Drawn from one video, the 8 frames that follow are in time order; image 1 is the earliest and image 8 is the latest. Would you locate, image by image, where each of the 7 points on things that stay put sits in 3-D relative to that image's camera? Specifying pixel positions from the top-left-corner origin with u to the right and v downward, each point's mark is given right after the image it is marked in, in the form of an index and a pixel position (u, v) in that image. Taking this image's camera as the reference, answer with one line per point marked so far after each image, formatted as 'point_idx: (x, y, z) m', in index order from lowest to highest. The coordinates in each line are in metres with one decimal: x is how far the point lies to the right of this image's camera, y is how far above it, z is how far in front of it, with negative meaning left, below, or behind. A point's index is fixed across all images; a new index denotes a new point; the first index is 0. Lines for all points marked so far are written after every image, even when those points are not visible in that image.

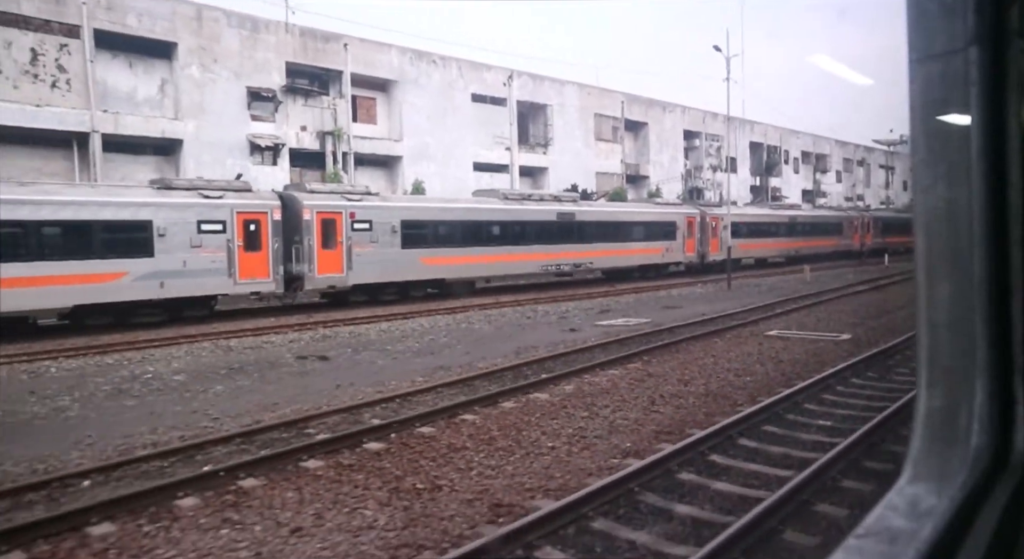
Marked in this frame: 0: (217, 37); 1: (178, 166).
0: (-2.4, +1.9, +5.9) m
1: (-2.8, +1.0, +6.5) m
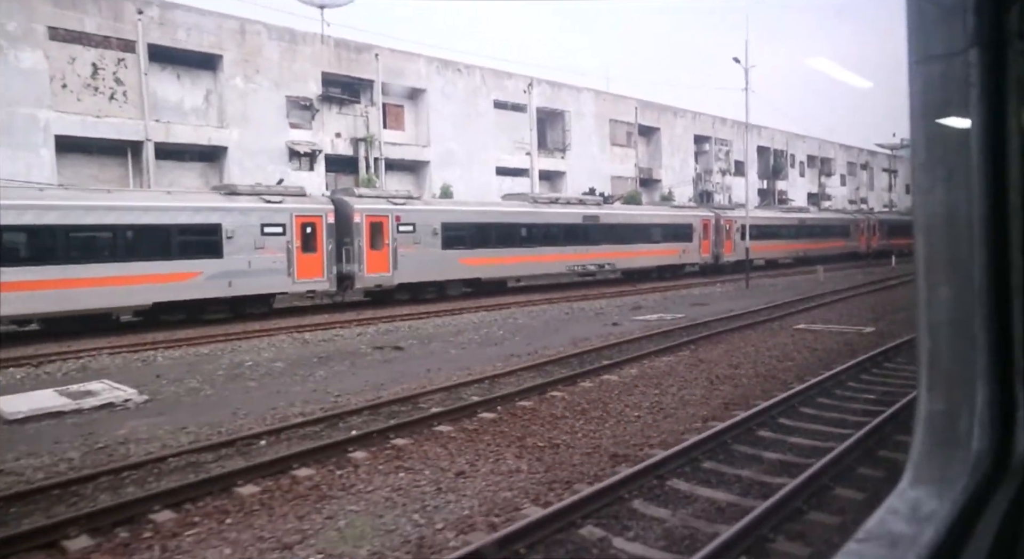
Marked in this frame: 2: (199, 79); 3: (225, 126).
0: (-2.1, +1.9, +6.2) m
1: (-2.6, +1.0, +6.8) m
2: (-2.6, +1.7, +6.0) m
3: (-2.4, +1.3, +6.3) m
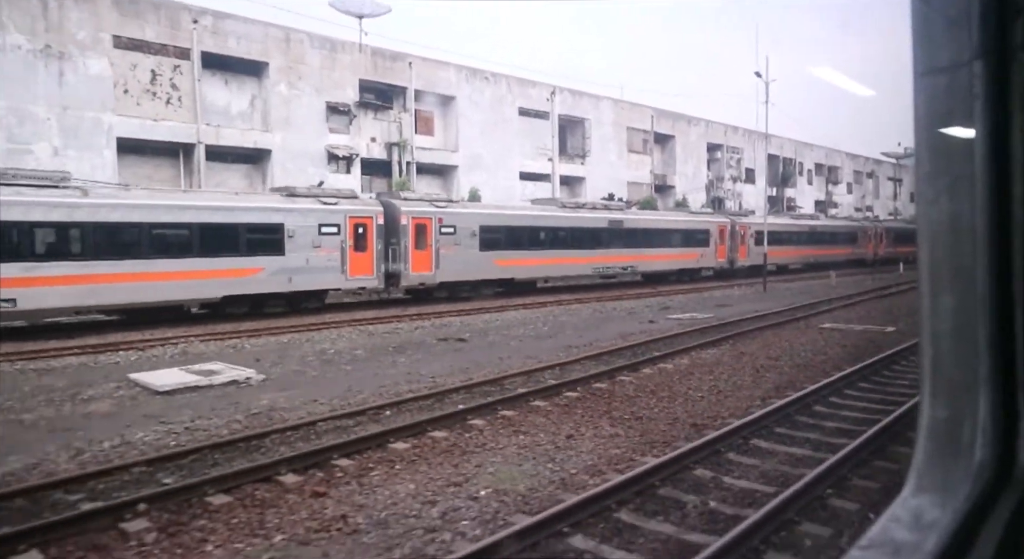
0: (-1.9, +2.0, +6.5) m
1: (-2.3, +1.0, +7.1) m
2: (-2.3, +1.7, +6.3) m
3: (-2.1, +1.3, +6.6) m
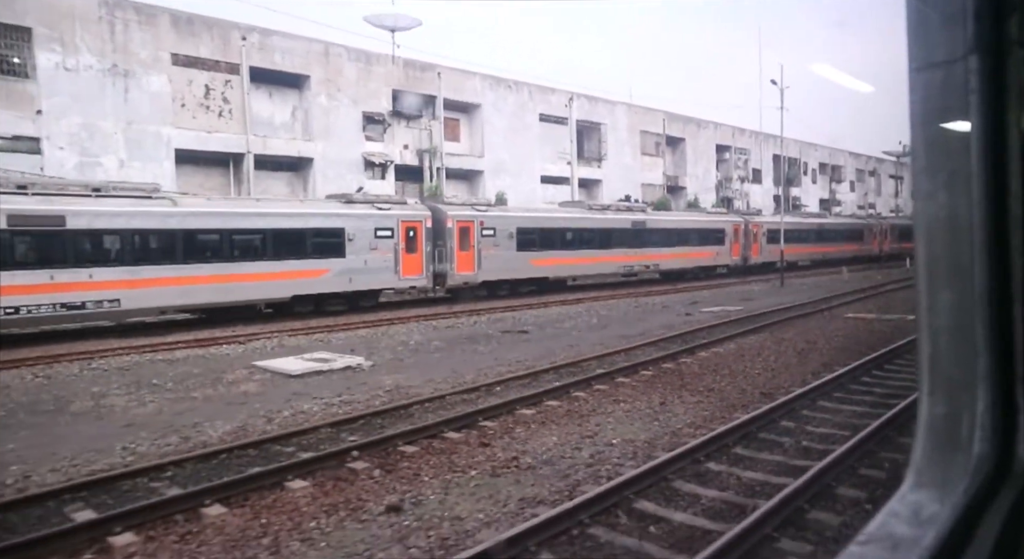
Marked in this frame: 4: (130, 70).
0: (-1.6, +2.0, +6.9) m
1: (-2.1, +1.0, +7.5) m
2: (-2.0, +1.7, +6.7) m
3: (-1.9, +1.3, +7.0) m
4: (-2.9, +1.6, +5.6) m
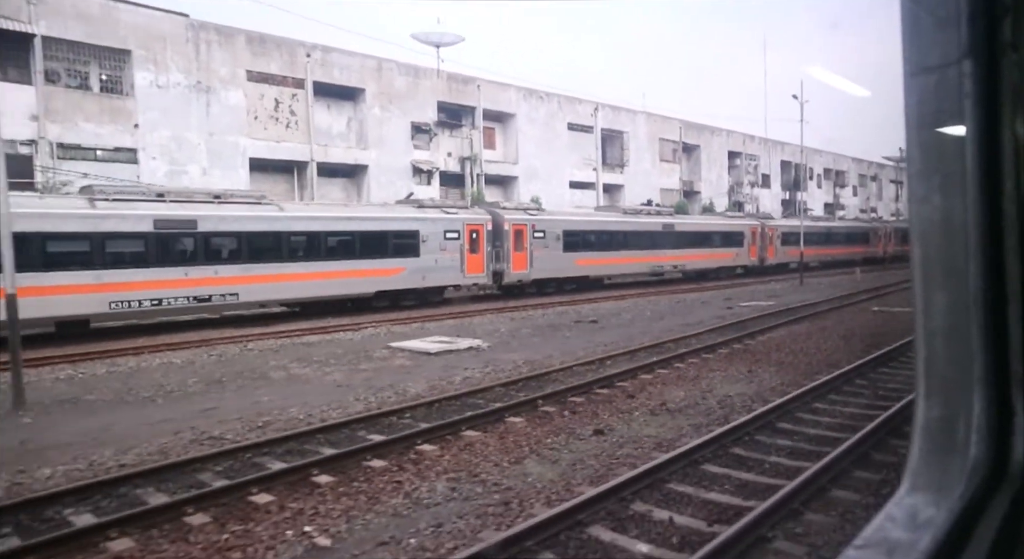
0: (-1.2, +2.0, +7.4) m
1: (-1.7, +1.0, +8.0) m
2: (-1.6, +1.7, +7.2) m
3: (-1.5, +1.3, +7.5) m
4: (-2.5, +1.6, +6.1) m
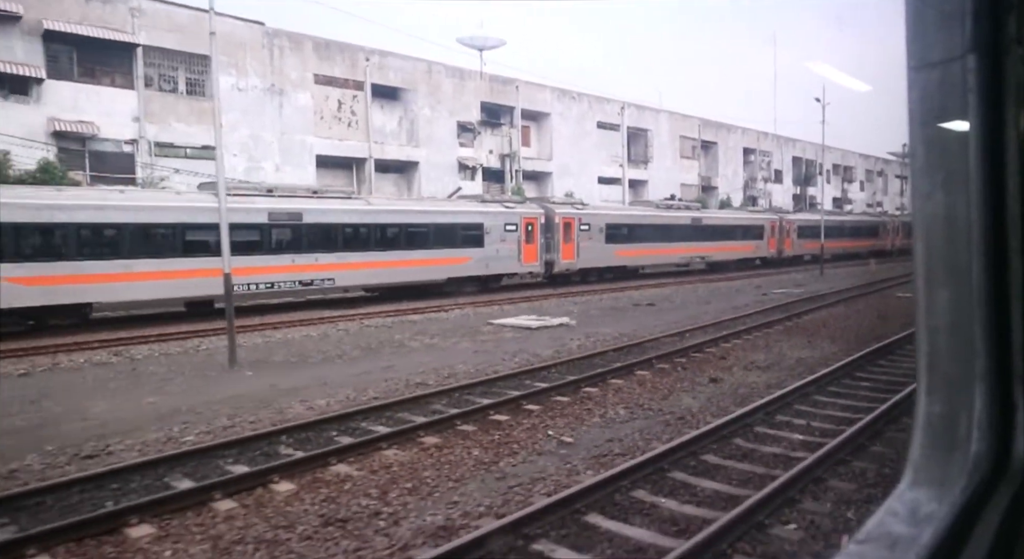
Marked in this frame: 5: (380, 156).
0: (-0.8, +2.1, +7.9) m
1: (-1.3, +1.2, +8.5) m
2: (-1.2, +1.8, +7.7) m
3: (-1.1, +1.5, +8.0) m
4: (-2.0, +1.7, +6.6) m
5: (-1.4, +1.3, +7.6) m
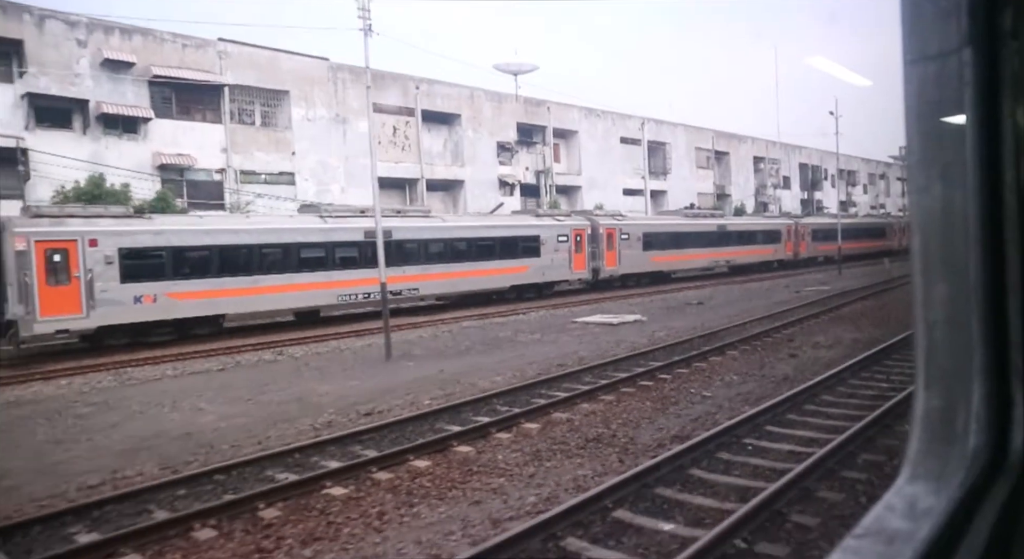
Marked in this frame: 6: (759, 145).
0: (-0.4, +2.0, +8.6) m
1: (-0.8, +1.0, +9.2) m
2: (-0.8, +1.7, +8.4) m
3: (-0.6, +1.3, +8.7) m
4: (-1.6, +1.6, +7.2) m
5: (-0.9, +1.1, +8.2) m
6: (+4.6, +2.4, +13.5) m
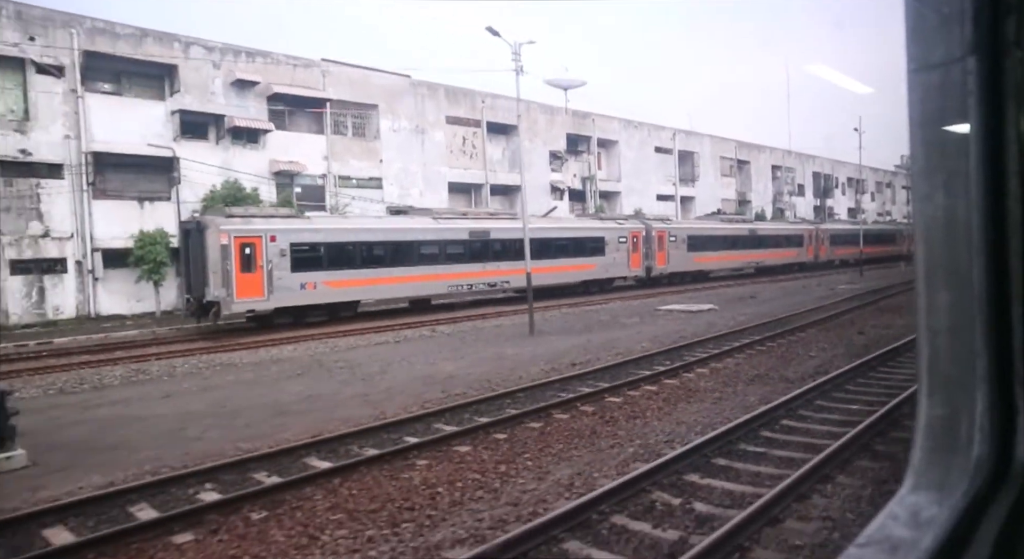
0: (+0.3, +2.0, +9.4) m
1: (-0.2, +1.1, +10.0) m
2: (-0.1, +1.7, +9.2) m
3: (0.0, +1.4, +9.5) m
4: (-1.0, +1.6, +8.0) m
5: (-0.3, +1.2, +9.0) m
6: (+5.2, +2.4, +14.3) m
